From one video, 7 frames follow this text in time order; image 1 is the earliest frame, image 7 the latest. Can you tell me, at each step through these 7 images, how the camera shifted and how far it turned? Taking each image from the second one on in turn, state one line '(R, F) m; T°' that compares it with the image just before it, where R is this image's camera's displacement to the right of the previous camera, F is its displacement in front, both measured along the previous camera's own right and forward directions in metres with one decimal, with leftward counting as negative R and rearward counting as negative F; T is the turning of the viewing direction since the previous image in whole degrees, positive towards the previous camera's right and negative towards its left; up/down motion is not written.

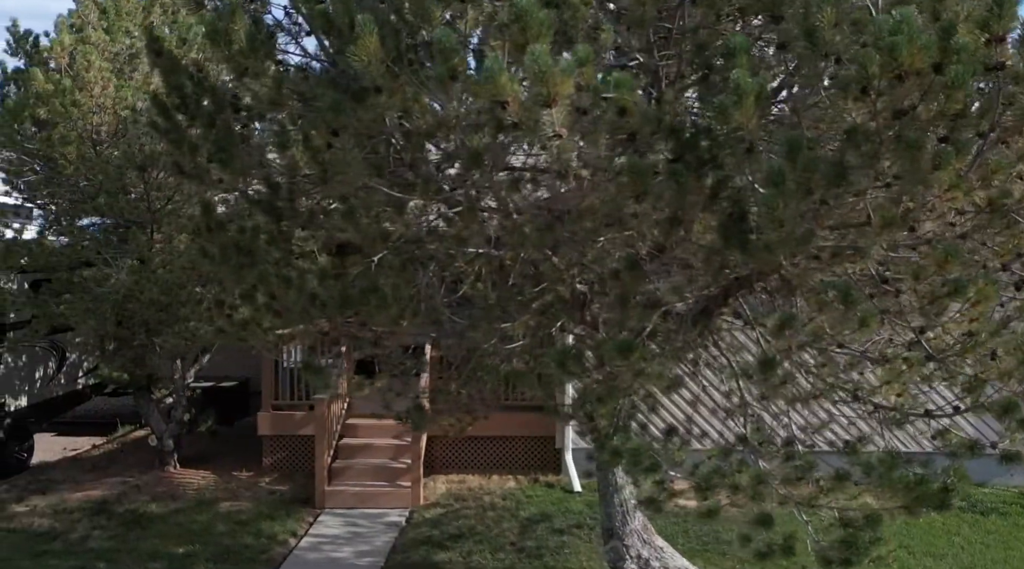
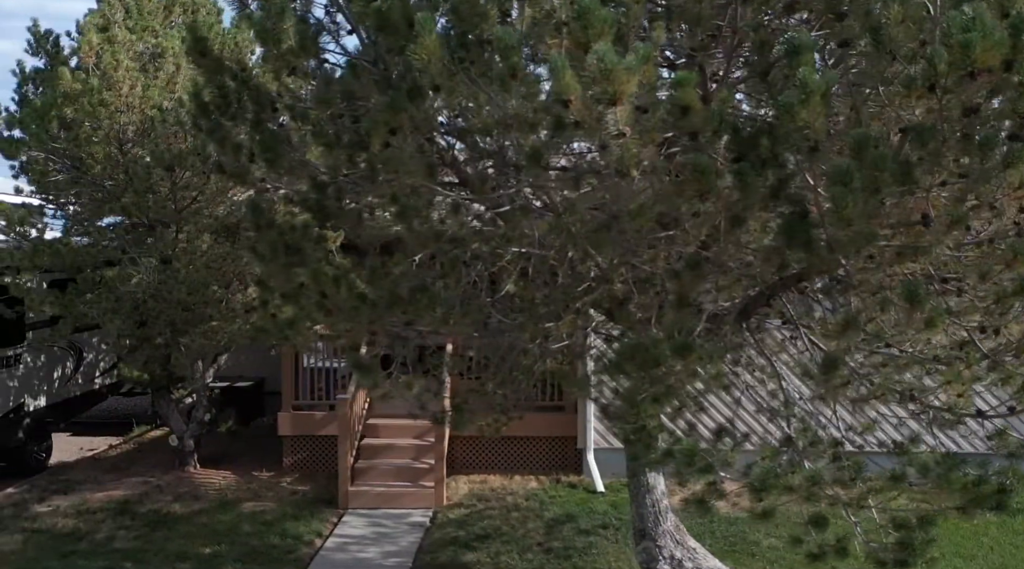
(-0.2, 0.0) m; 0°
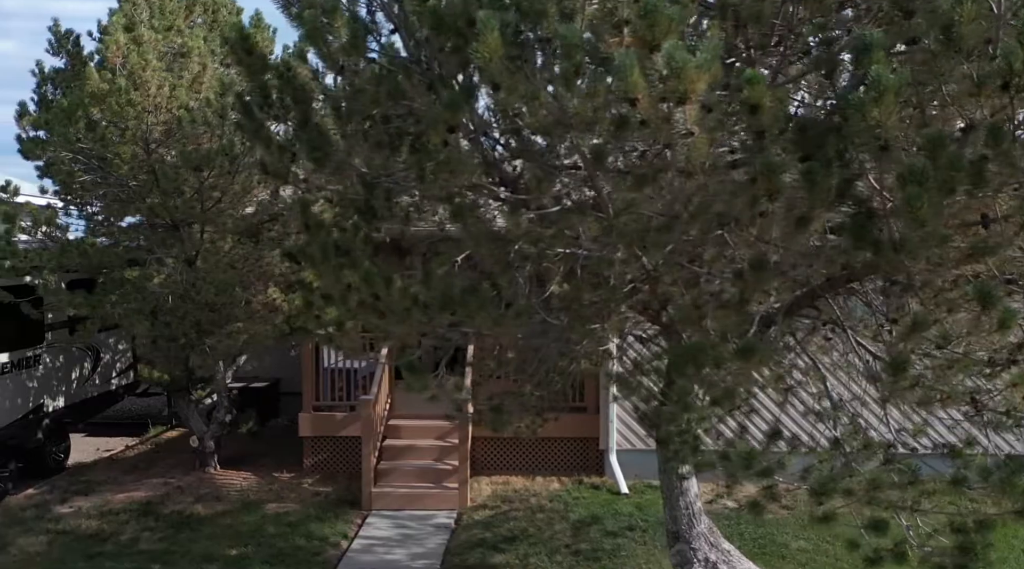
(-0.2, 0.0) m; 0°
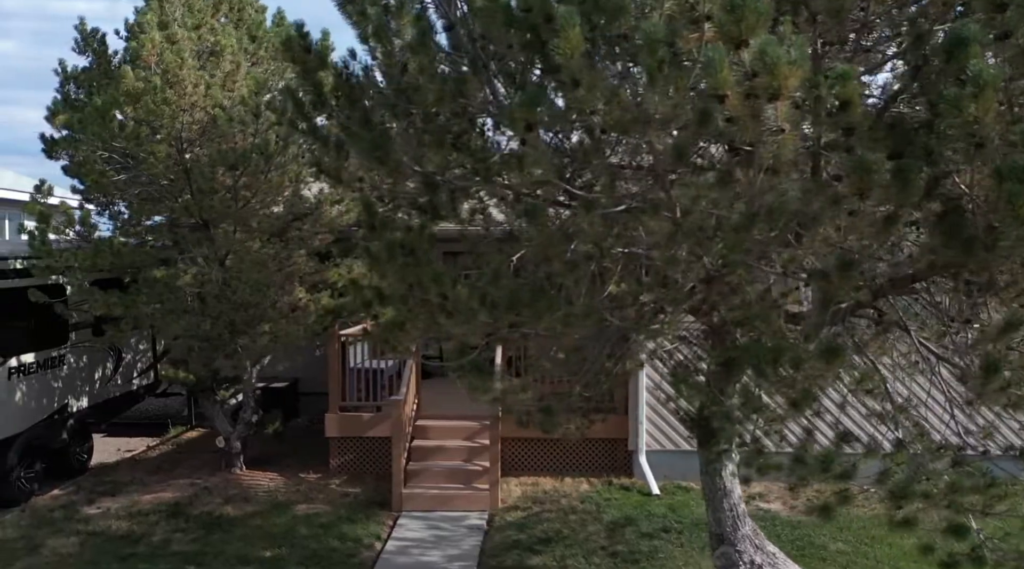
(-0.3, +0.1) m; 0°
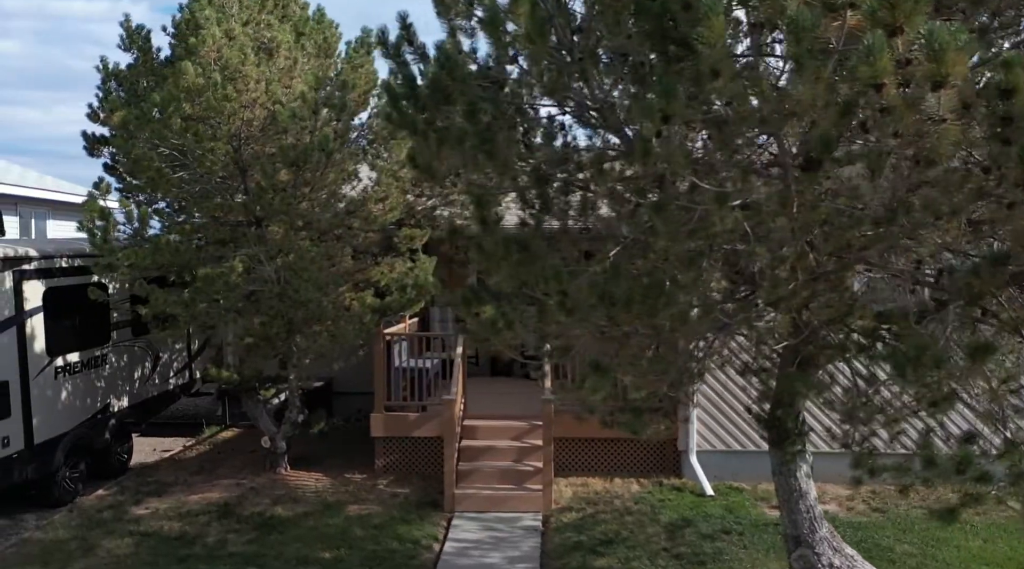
(-0.5, +0.1) m; 0°
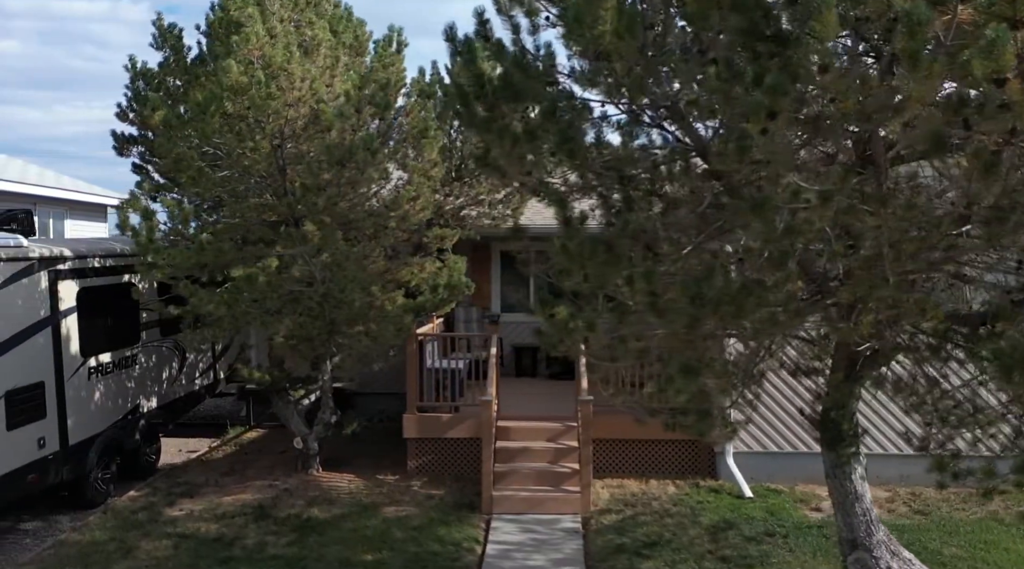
(-0.4, +0.1) m; 0°
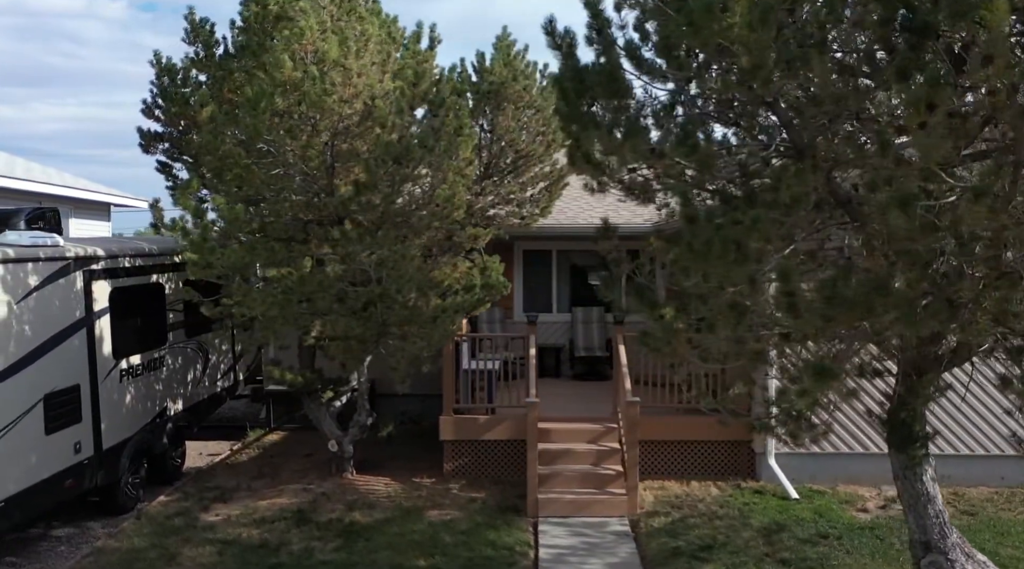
(-0.6, +0.1) m; +1°
